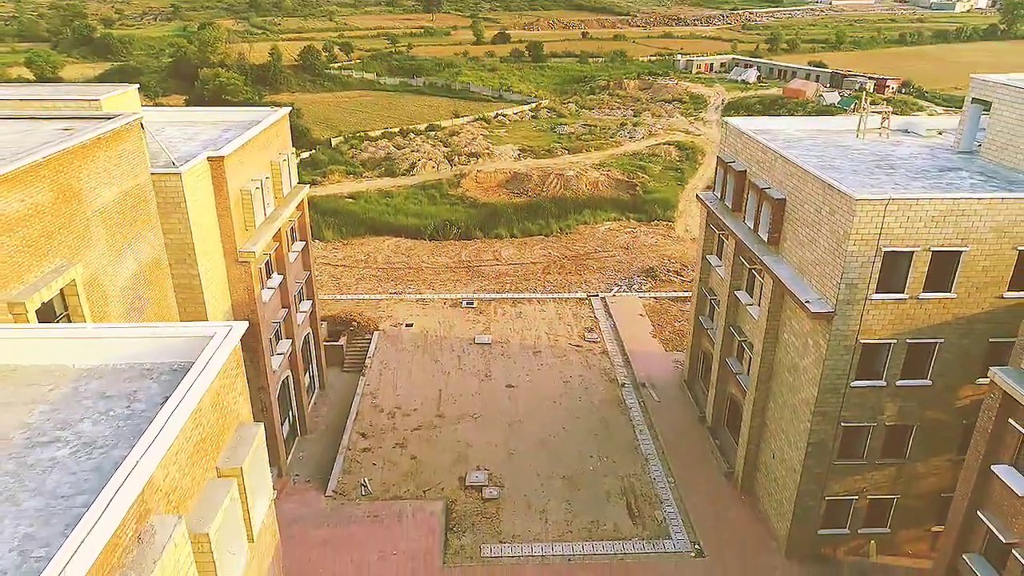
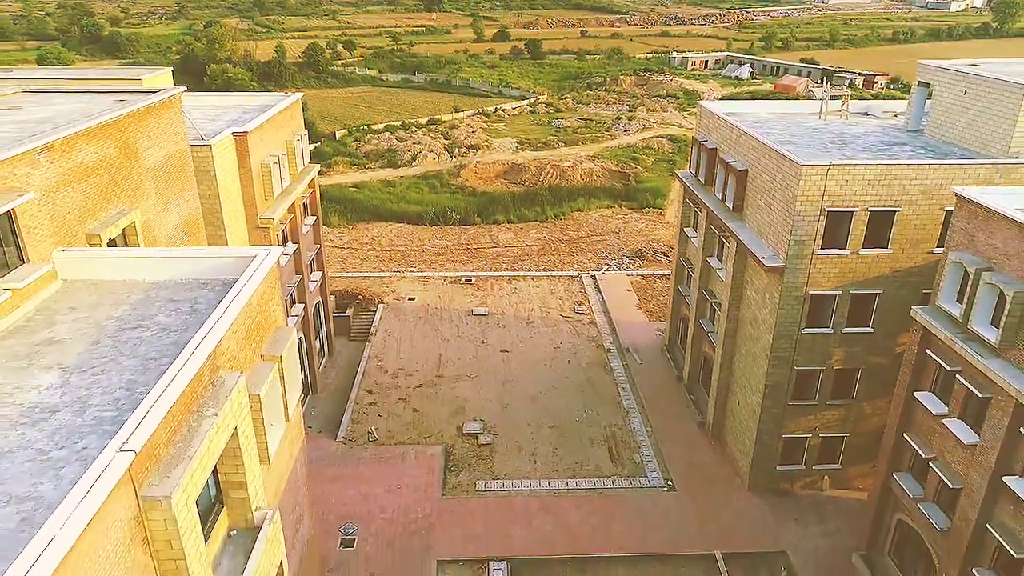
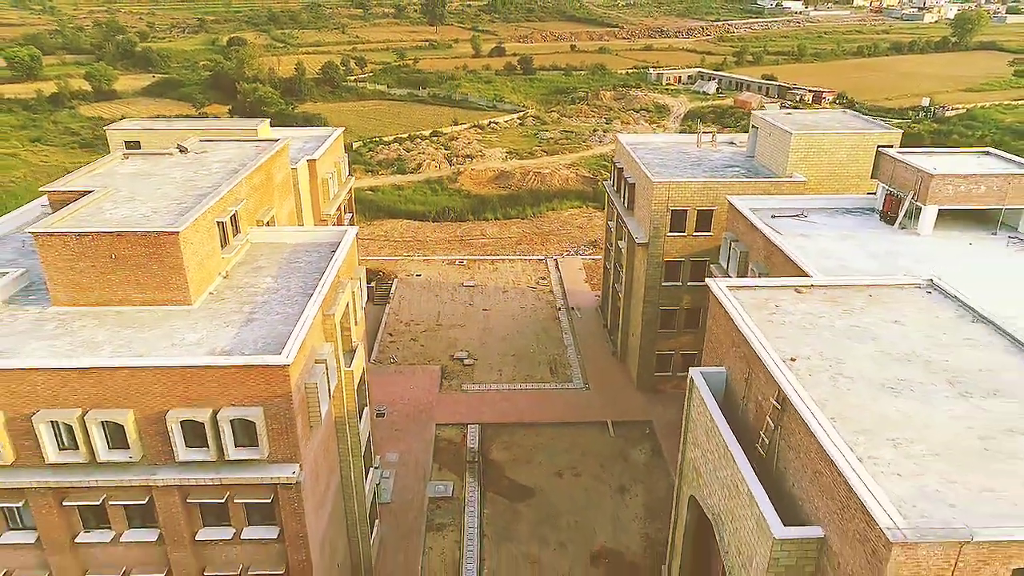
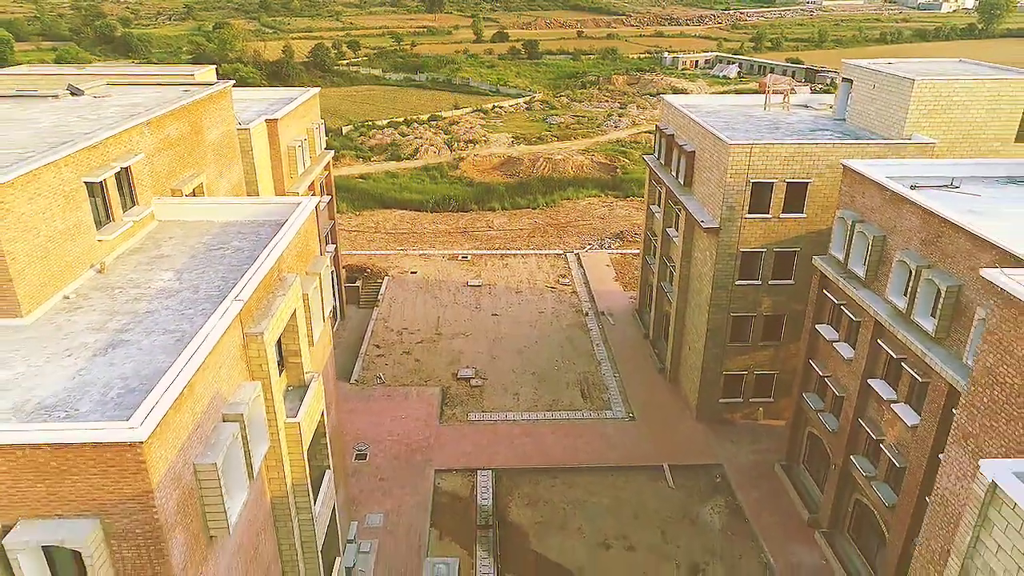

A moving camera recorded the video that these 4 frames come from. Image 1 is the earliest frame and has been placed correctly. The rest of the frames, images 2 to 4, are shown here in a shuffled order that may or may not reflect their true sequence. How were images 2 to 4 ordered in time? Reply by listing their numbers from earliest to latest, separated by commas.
2, 4, 3
